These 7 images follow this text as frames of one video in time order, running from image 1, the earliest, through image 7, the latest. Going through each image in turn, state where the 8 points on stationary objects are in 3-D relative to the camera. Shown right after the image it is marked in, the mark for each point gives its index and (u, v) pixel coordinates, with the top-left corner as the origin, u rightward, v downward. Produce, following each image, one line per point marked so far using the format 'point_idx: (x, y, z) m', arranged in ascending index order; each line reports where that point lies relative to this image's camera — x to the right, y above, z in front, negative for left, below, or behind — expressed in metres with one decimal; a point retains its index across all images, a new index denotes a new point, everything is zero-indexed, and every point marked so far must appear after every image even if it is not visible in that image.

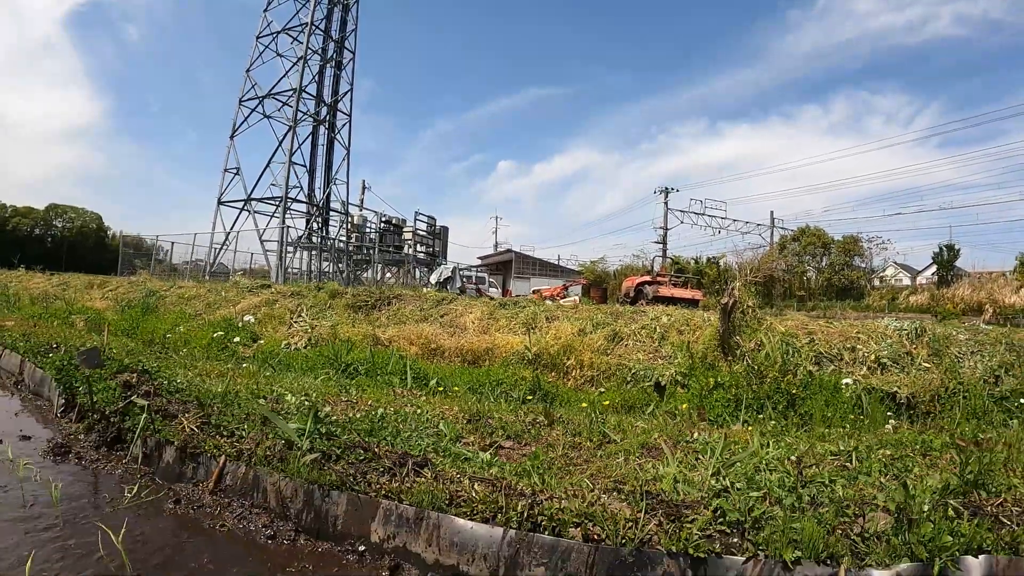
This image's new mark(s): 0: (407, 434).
0: (-0.5, -0.7, +2.5) m
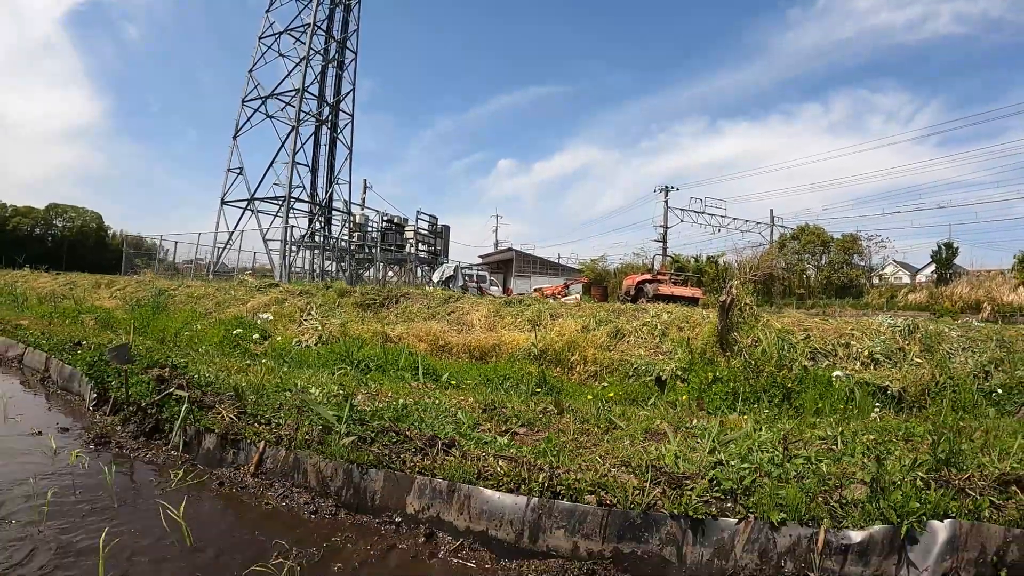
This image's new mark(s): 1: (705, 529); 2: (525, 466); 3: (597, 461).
0: (-0.4, -0.7, +2.8) m
1: (+0.7, -0.9, +1.9) m
2: (+0.1, -0.7, +2.1) m
3: (+0.4, -0.7, +2.2) m
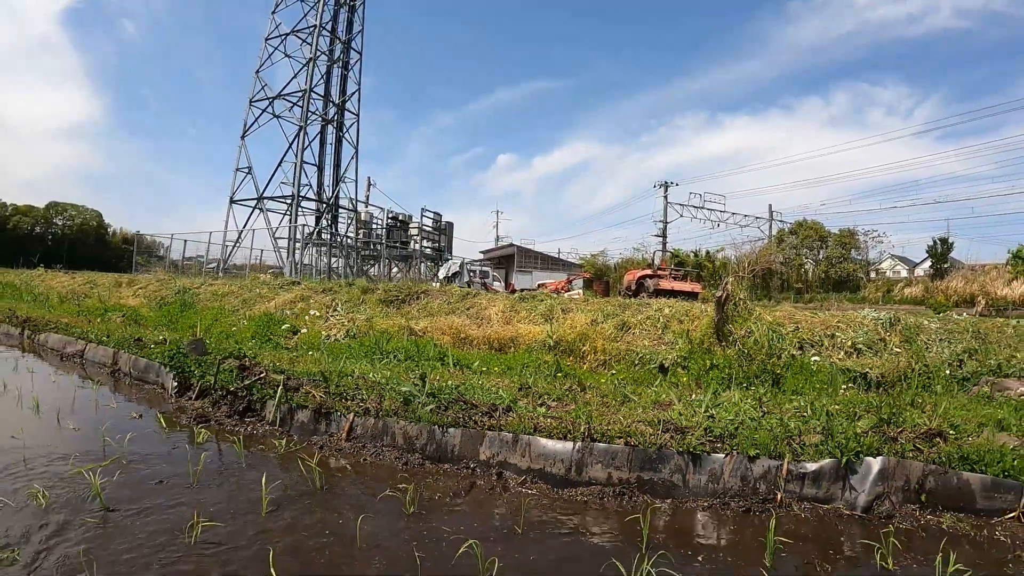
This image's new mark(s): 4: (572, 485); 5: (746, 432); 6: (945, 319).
0: (-0.2, -0.7, +3.5) m
1: (+0.9, -0.9, +2.6) m
2: (+0.3, -0.7, +2.8) m
3: (+0.6, -0.7, +2.9) m
4: (+0.3, -1.0, +2.7) m
5: (+1.2, -0.7, +2.7) m
6: (+8.4, -0.6, +9.9) m
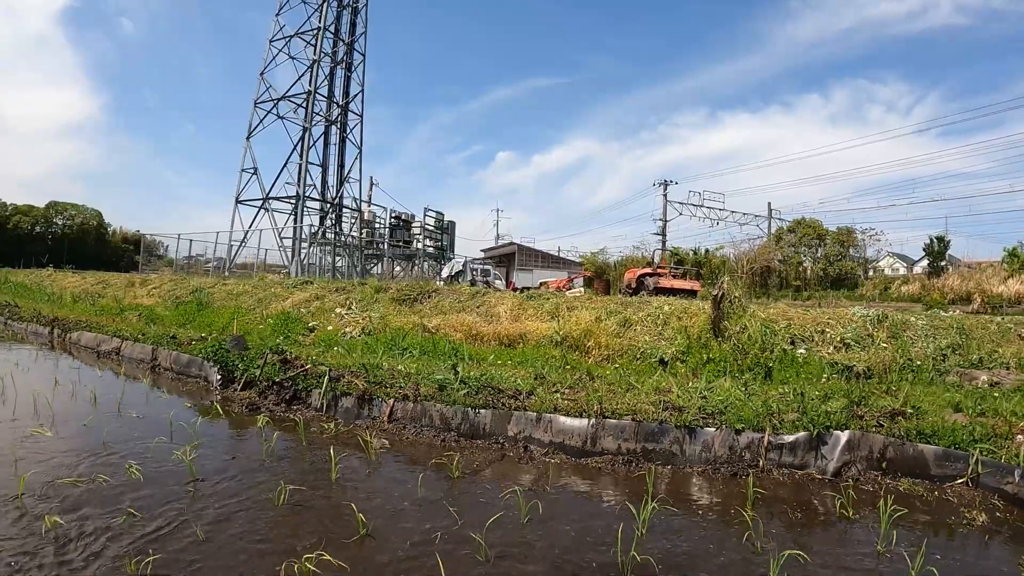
0: (0.0, -0.7, +3.9) m
1: (+1.1, -0.9, +3.0) m
2: (+0.5, -0.7, +3.3) m
3: (+0.8, -0.7, +3.4) m
4: (+0.5, -1.0, +3.1) m
5: (+1.3, -0.7, +3.1) m
6: (+8.5, -0.6, +10.4) m
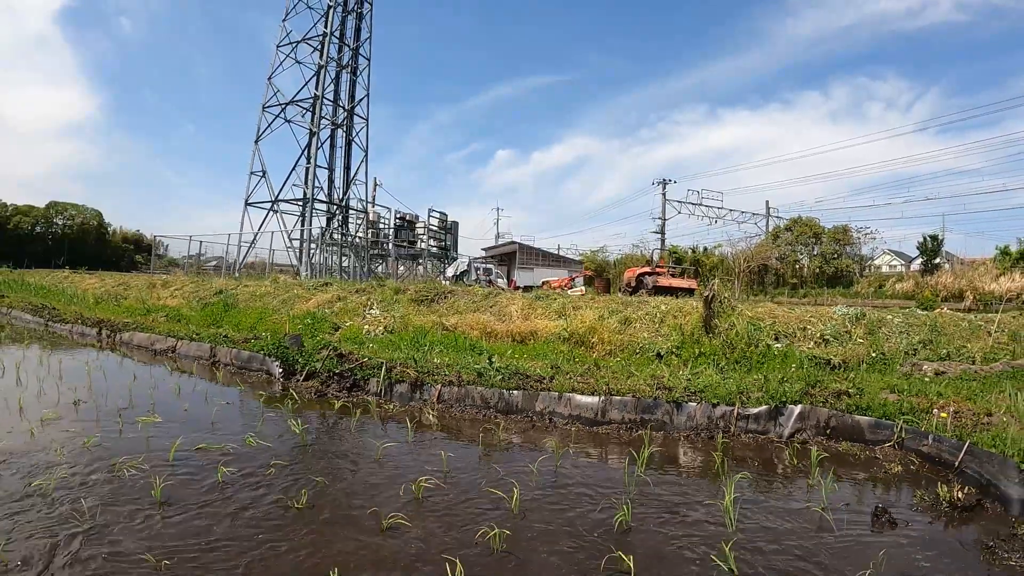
0: (+0.2, -0.8, +4.8) m
1: (+1.3, -0.9, +3.9) m
2: (+0.7, -0.8, +4.2) m
3: (+1.0, -0.8, +4.3) m
4: (+0.7, -1.1, +4.0) m
5: (+1.6, -0.8, +4.0) m
6: (+8.7, -0.6, +11.3) m
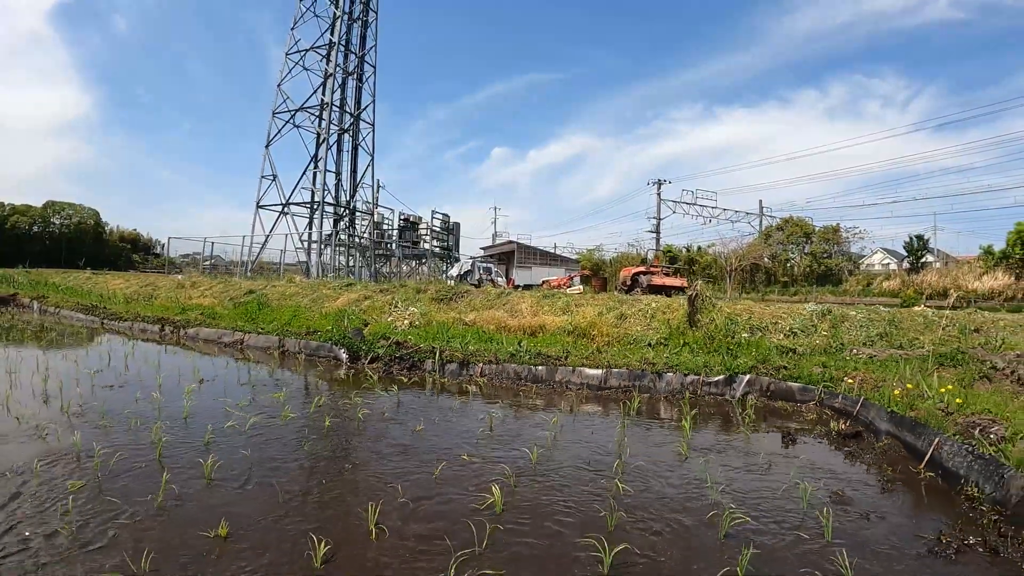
0: (+0.5, -0.8, +6.3) m
1: (+1.6, -0.9, +5.4) m
2: (+0.9, -0.8, +5.6) m
3: (+1.3, -0.8, +5.7) m
4: (+1.0, -1.1, +5.5) m
5: (+1.8, -0.8, +5.5) m
6: (+8.9, -0.6, +12.8) m
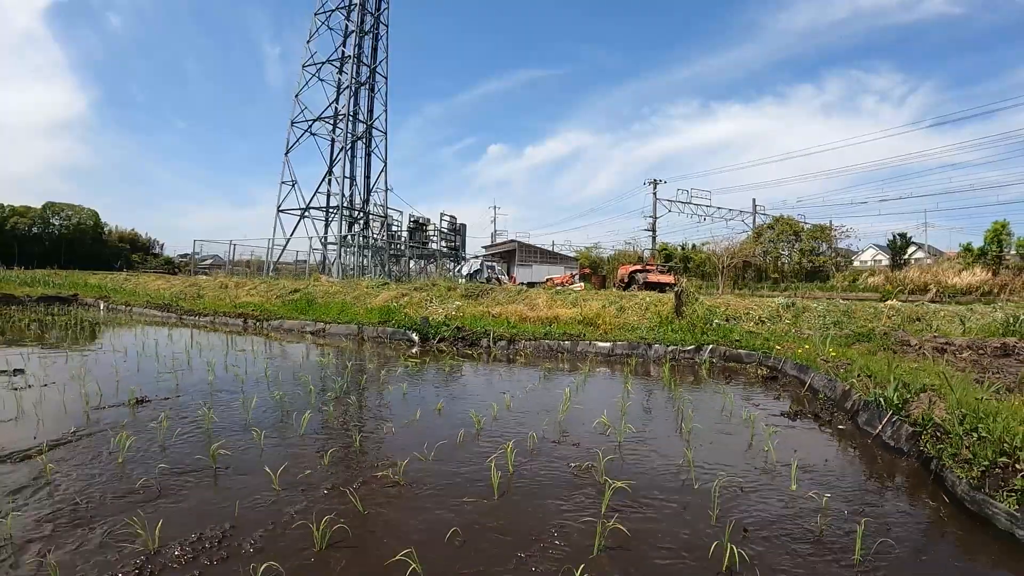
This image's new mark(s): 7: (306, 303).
0: (+1.0, -0.8, +8.7) m
1: (+2.1, -0.9, +7.8) m
2: (+1.5, -0.8, +8.1) m
3: (+1.8, -0.8, +8.2) m
4: (+1.5, -1.1, +7.9) m
5: (+2.4, -0.8, +7.9) m
6: (+9.5, -0.4, +15.3) m
7: (-7.0, -0.5, +17.6) m
